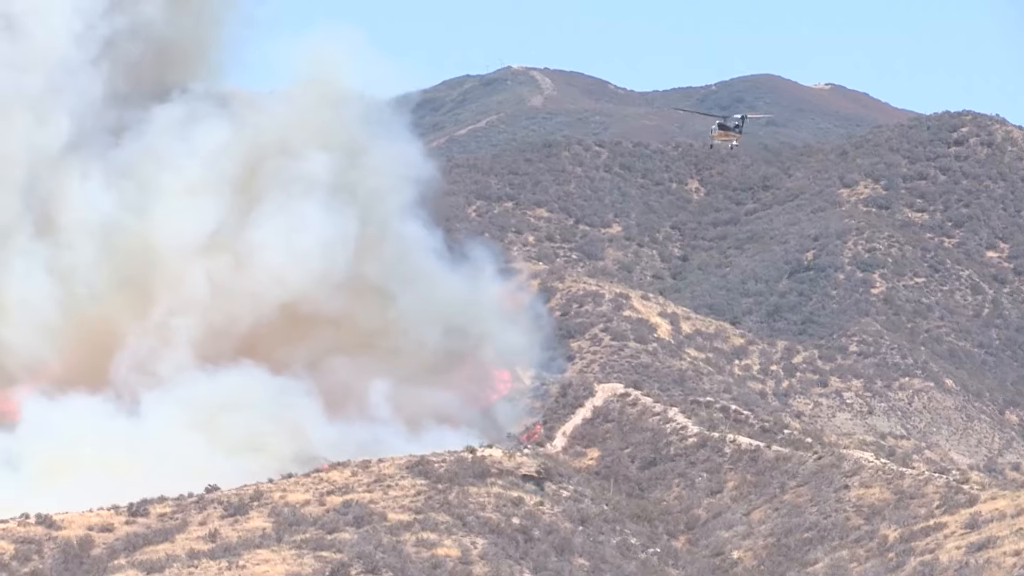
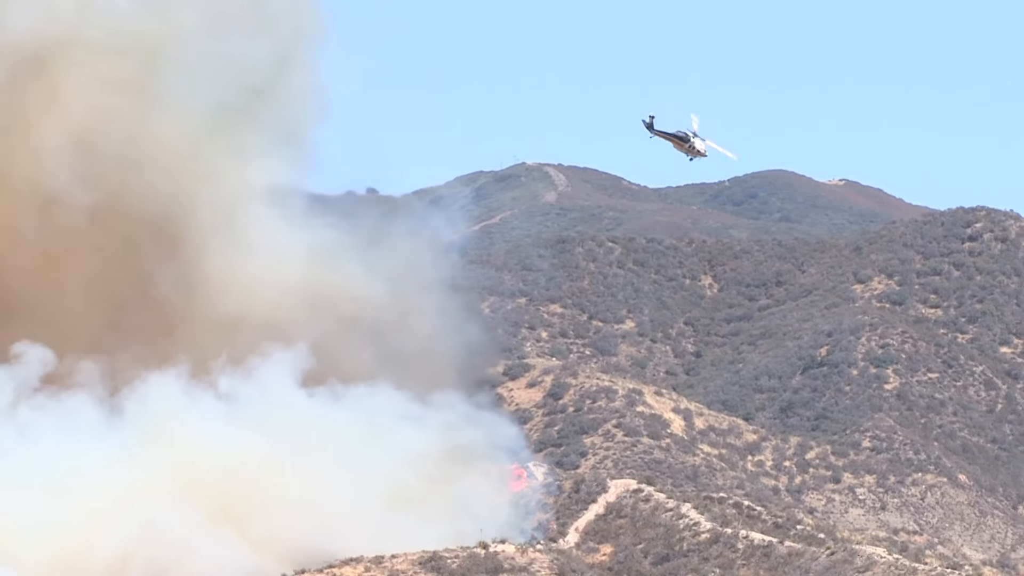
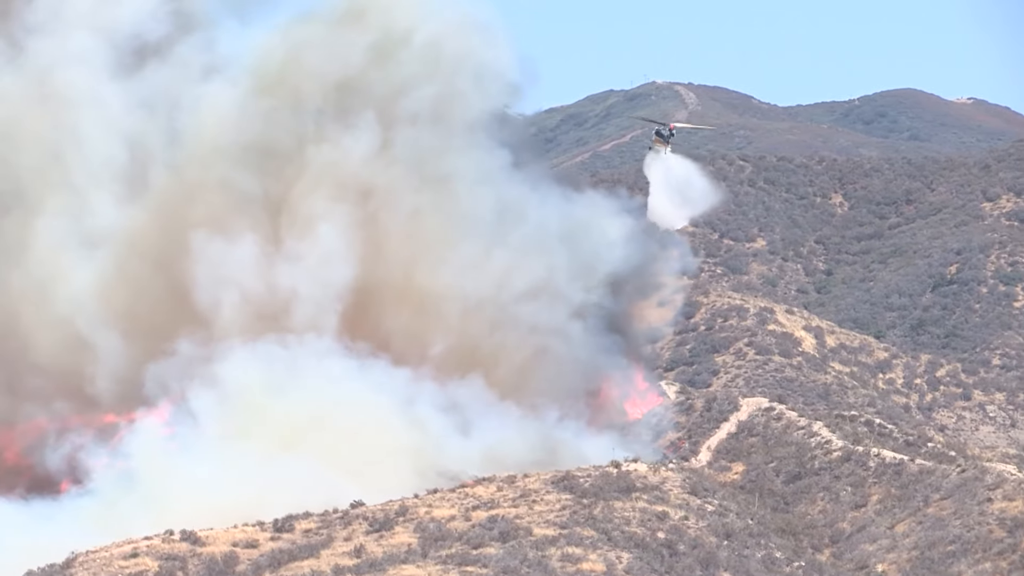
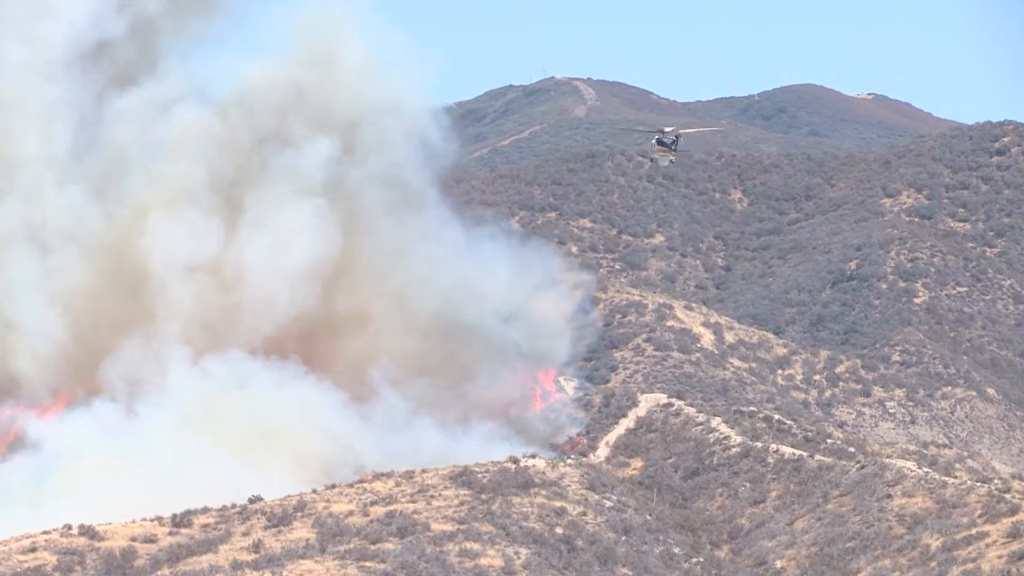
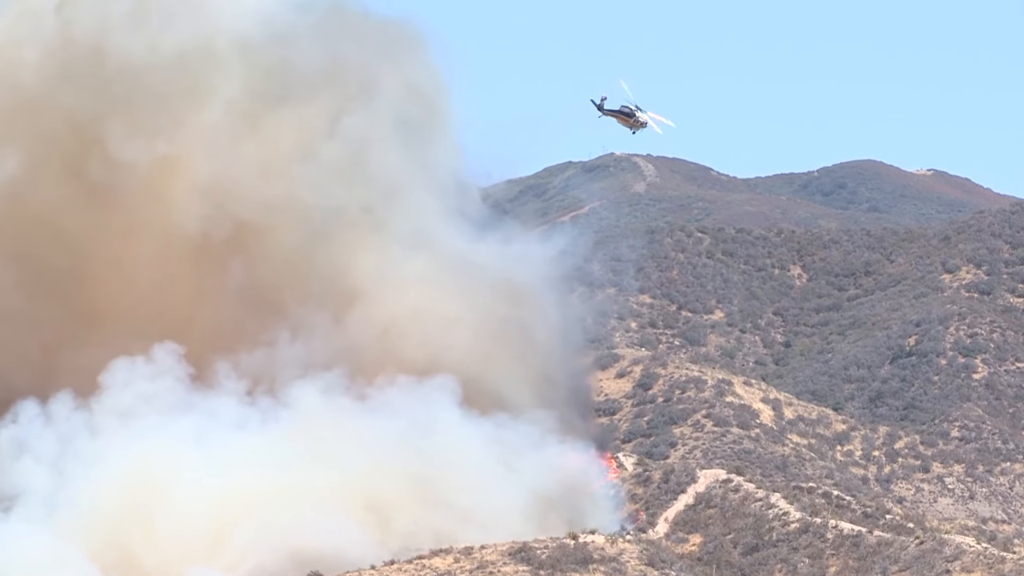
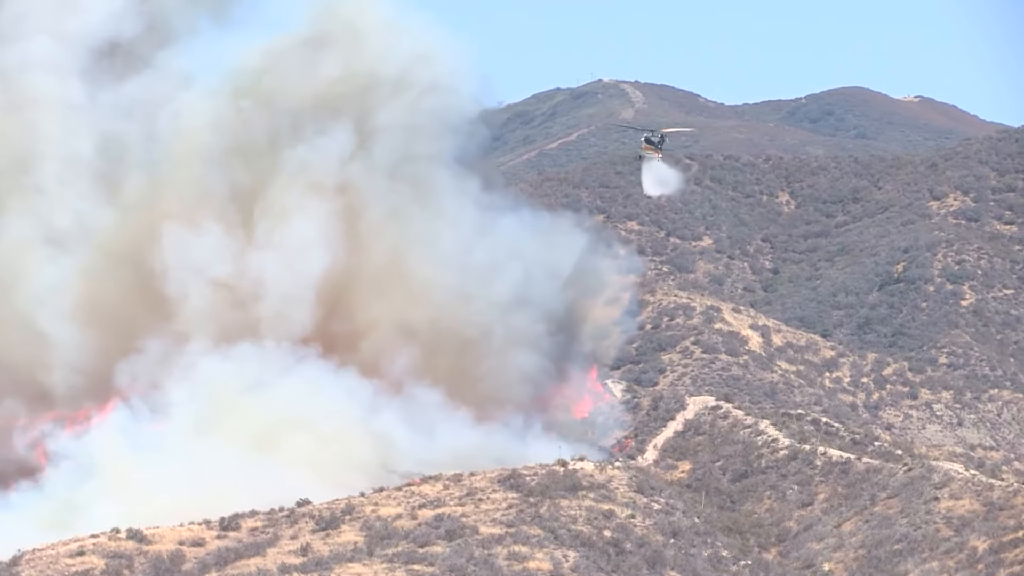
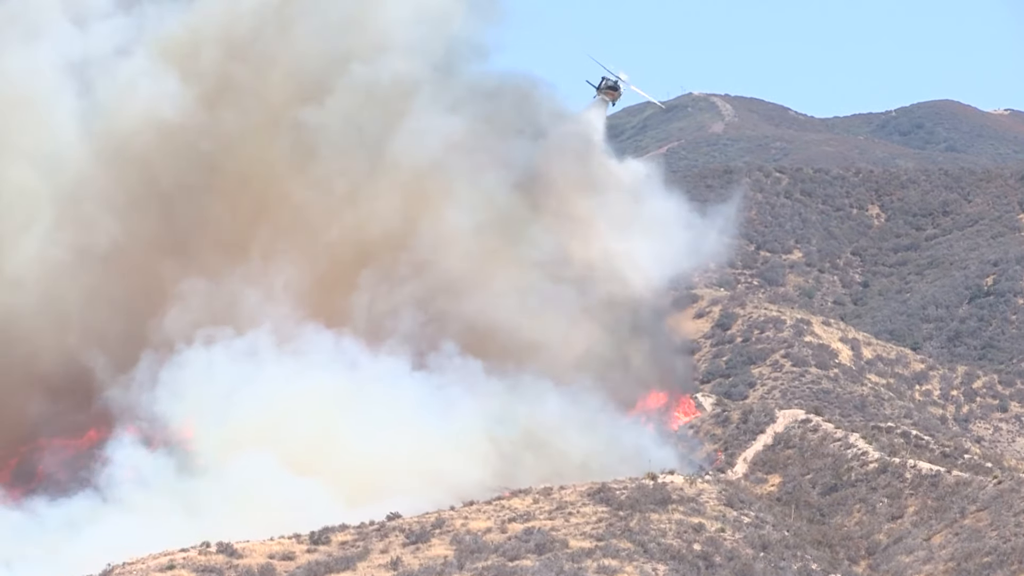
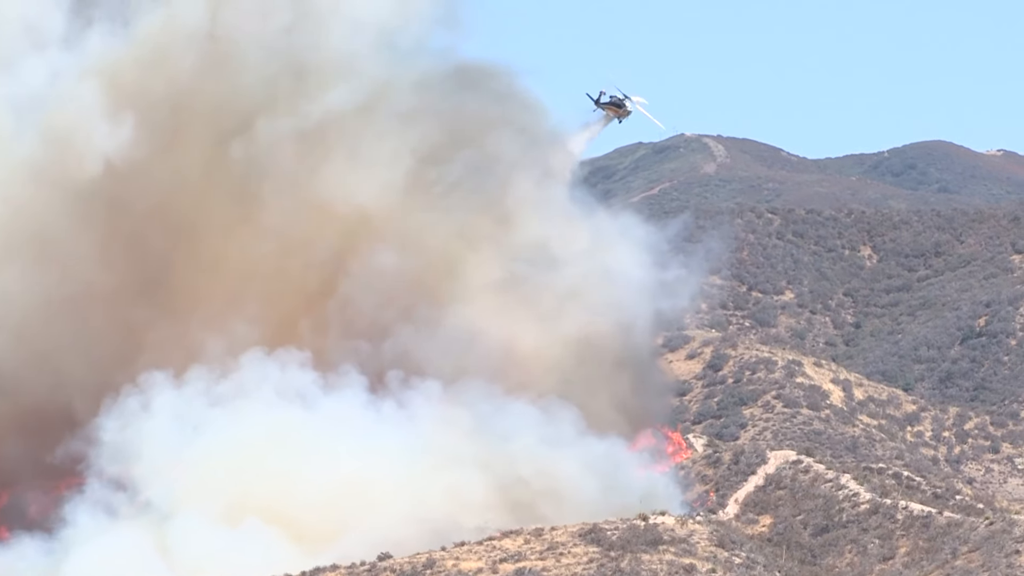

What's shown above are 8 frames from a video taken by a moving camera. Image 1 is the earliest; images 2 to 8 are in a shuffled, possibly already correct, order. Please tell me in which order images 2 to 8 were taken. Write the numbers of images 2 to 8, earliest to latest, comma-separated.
4, 6, 3, 7, 8, 5, 2
